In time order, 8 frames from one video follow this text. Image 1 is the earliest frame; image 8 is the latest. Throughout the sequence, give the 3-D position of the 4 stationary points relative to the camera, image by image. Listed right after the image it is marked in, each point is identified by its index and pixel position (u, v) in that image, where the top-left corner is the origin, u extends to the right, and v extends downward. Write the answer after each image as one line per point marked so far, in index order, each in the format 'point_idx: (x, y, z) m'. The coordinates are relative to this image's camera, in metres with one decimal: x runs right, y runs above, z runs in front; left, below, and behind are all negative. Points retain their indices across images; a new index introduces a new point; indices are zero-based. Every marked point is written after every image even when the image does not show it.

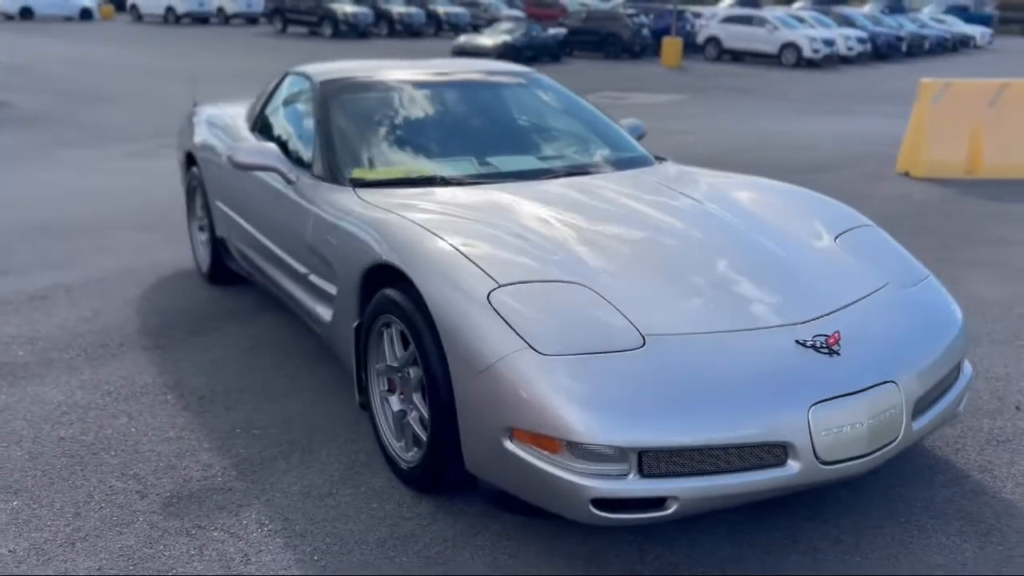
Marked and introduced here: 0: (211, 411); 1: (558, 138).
0: (-1.5, -0.6, +4.3) m
1: (+0.3, +0.8, +5.1) m
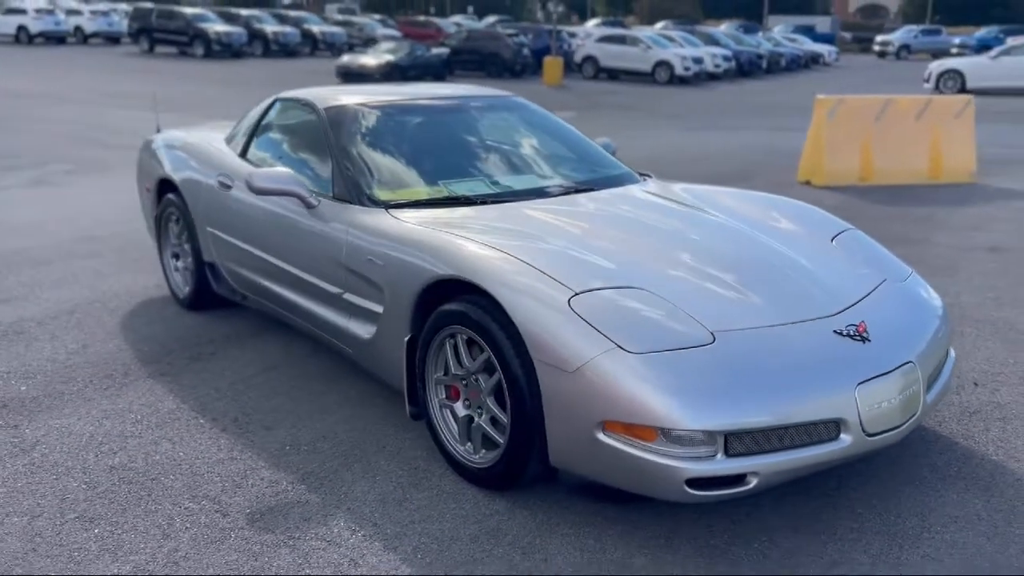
0: (-1.3, -0.7, +4.4) m
1: (+0.2, +0.8, +5.5) m
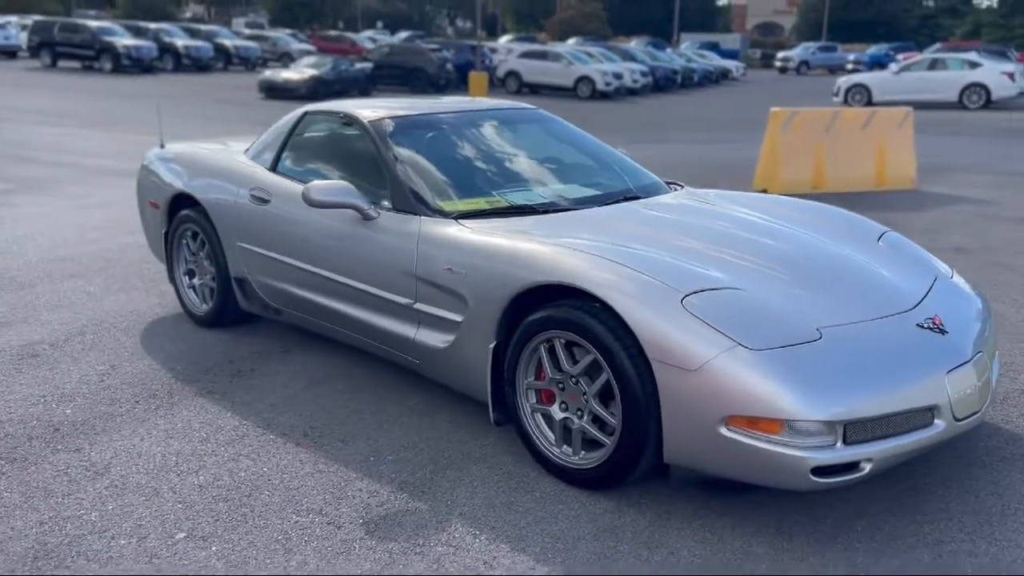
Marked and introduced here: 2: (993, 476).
0: (-0.9, -0.8, +4.4) m
1: (+0.5, +0.7, +5.6) m
2: (+2.2, -0.9, +4.0) m
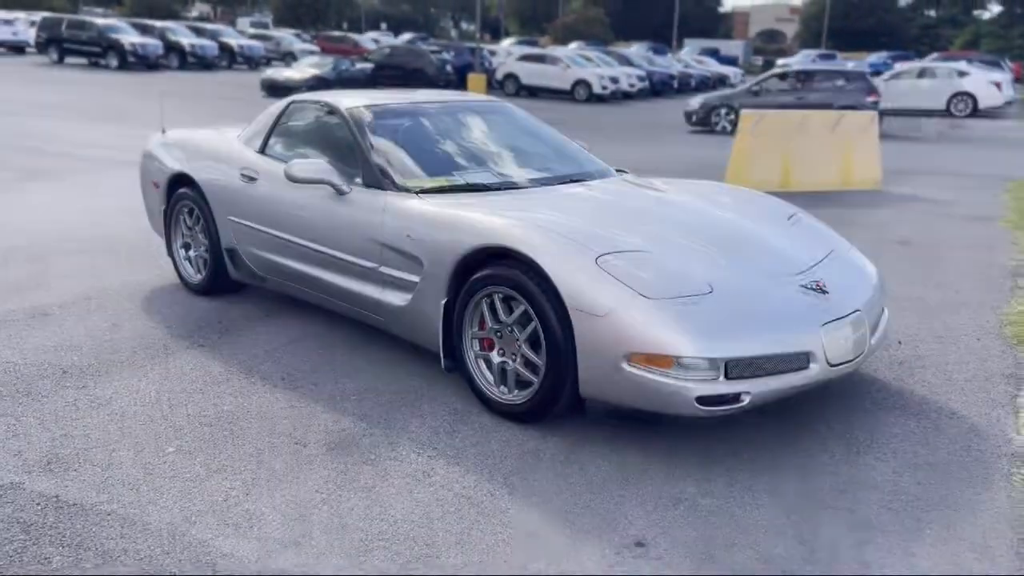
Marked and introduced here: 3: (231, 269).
0: (-1.2, -0.6, +5.1) m
1: (+0.2, +0.9, +6.3) m
2: (+1.9, -0.7, +4.7) m
3: (-2.1, +0.1, +6.6) m
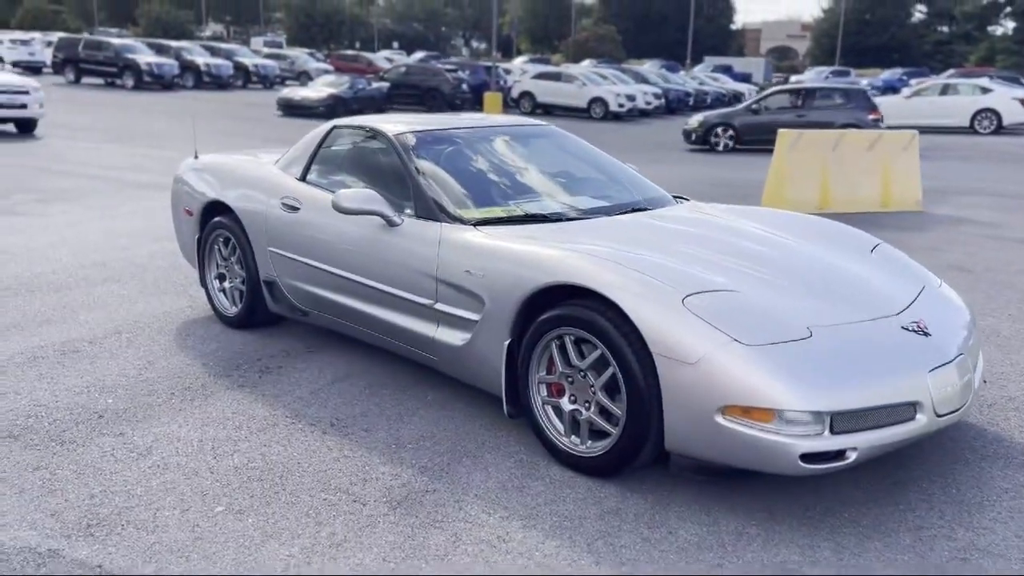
0: (-0.8, -0.8, +4.7) m
1: (+0.6, +0.7, +6.0) m
2: (+2.3, -0.9, +4.3) m
3: (-1.7, -0.1, +6.3) m
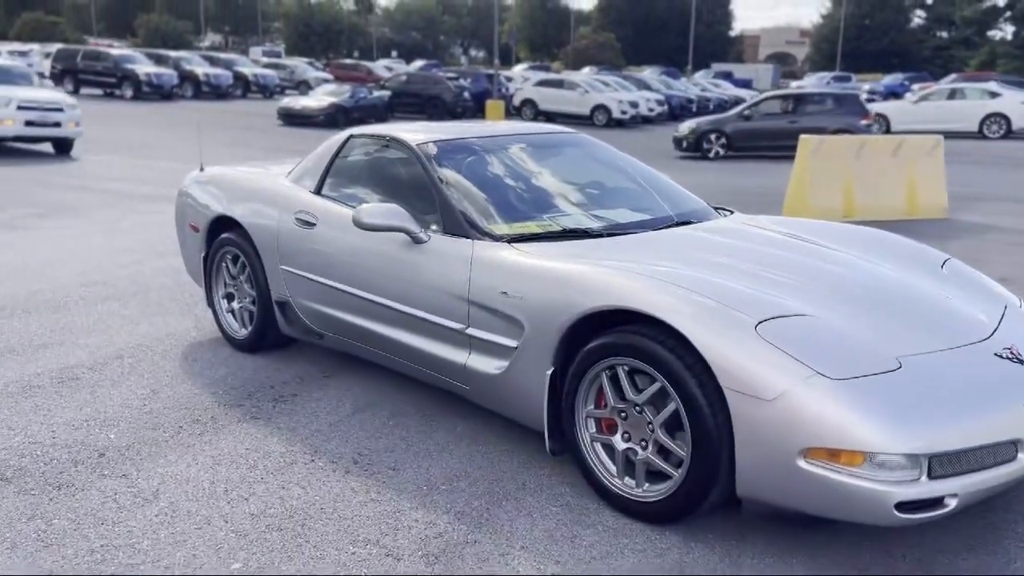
0: (-0.6, -0.9, +4.3) m
1: (+0.8, +0.6, +5.5) m
2: (+2.5, -1.0, +3.9) m
3: (-1.5, -0.2, +5.8) m
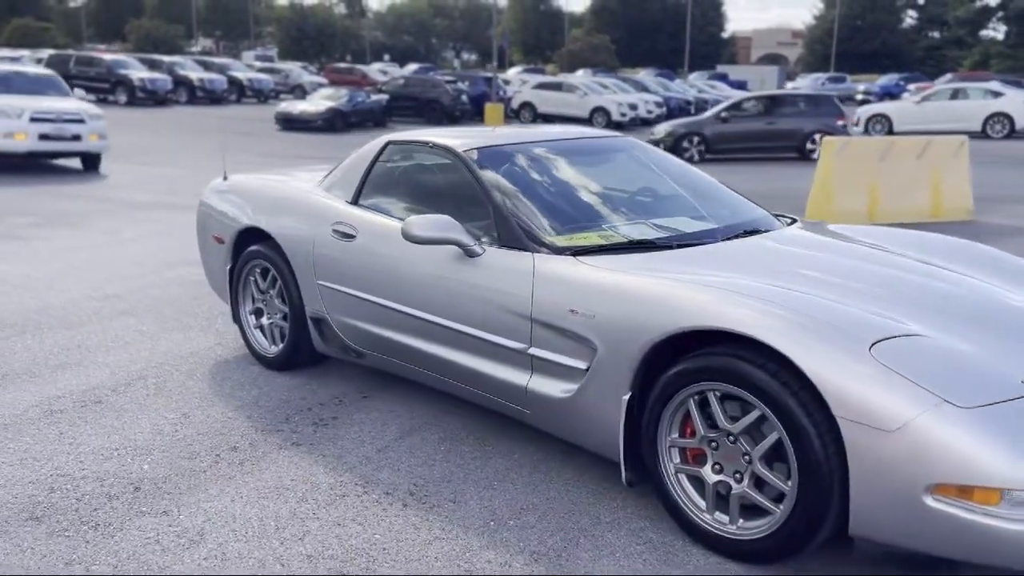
0: (-0.3, -1.0, +4.0) m
1: (+1.1, +0.5, +5.2) m
2: (+2.8, -1.0, +3.6) m
3: (-1.2, -0.3, +5.5) m
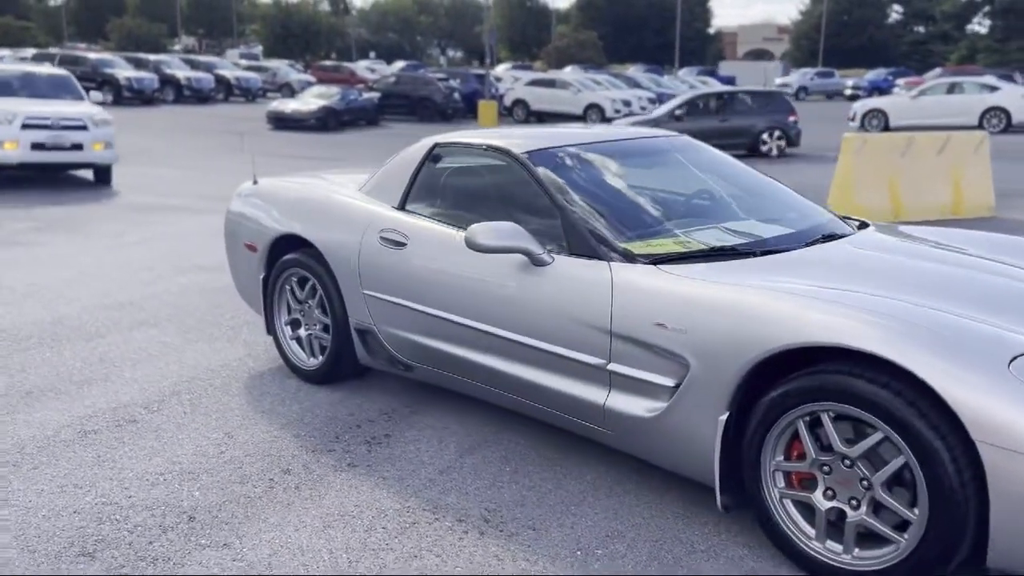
0: (0.0, -1.0, +3.7) m
1: (+1.4, +0.5, +5.0) m
2: (+3.1, -1.1, +3.4) m
3: (-0.9, -0.4, +5.3) m
